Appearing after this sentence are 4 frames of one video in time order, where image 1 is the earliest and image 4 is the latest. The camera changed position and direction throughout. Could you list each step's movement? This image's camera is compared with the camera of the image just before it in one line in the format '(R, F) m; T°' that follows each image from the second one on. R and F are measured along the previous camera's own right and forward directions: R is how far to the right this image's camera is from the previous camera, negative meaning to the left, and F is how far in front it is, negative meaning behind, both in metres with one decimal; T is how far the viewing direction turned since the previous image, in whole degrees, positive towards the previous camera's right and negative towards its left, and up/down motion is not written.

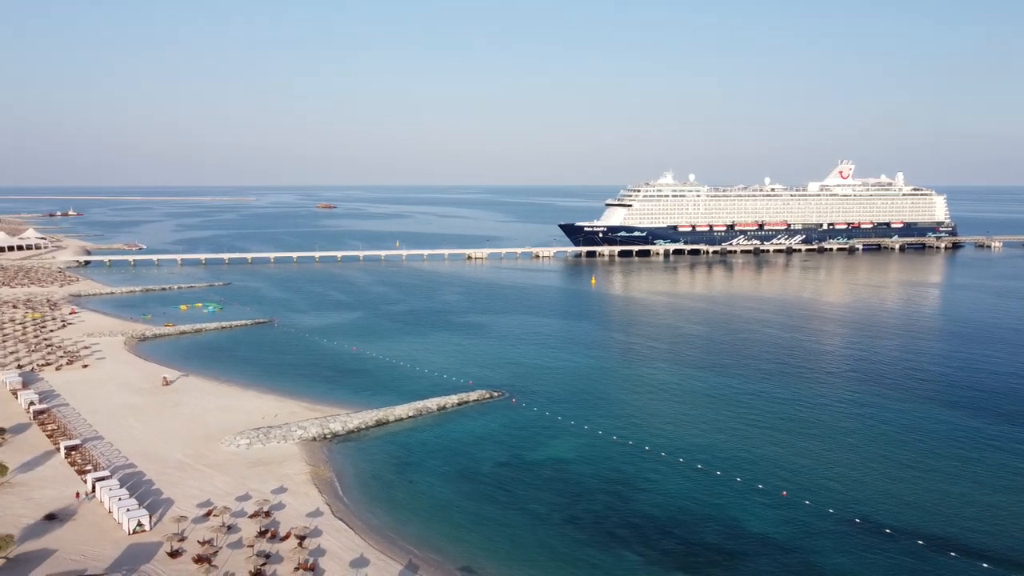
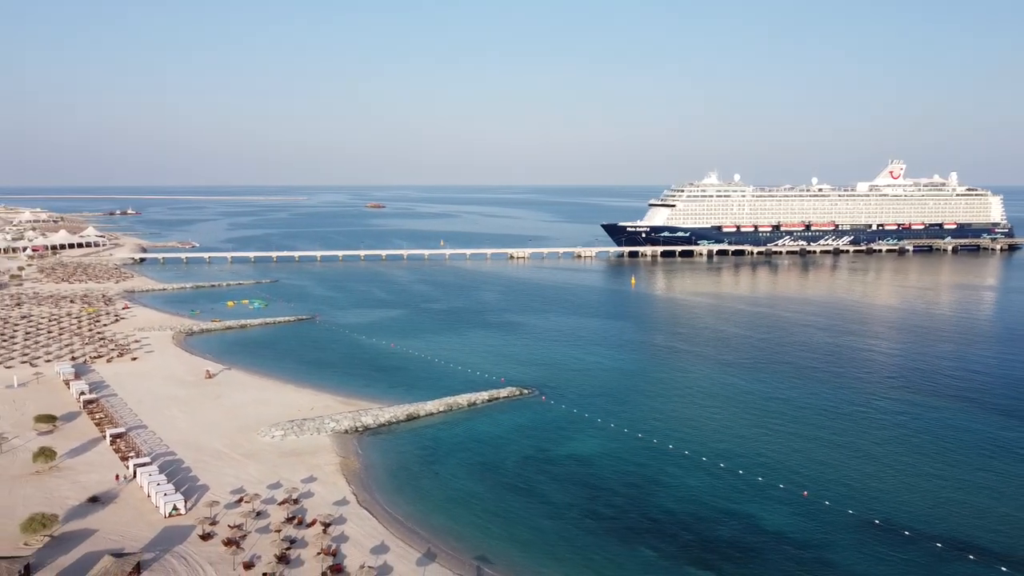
(+1.7, -0.9) m; -3°
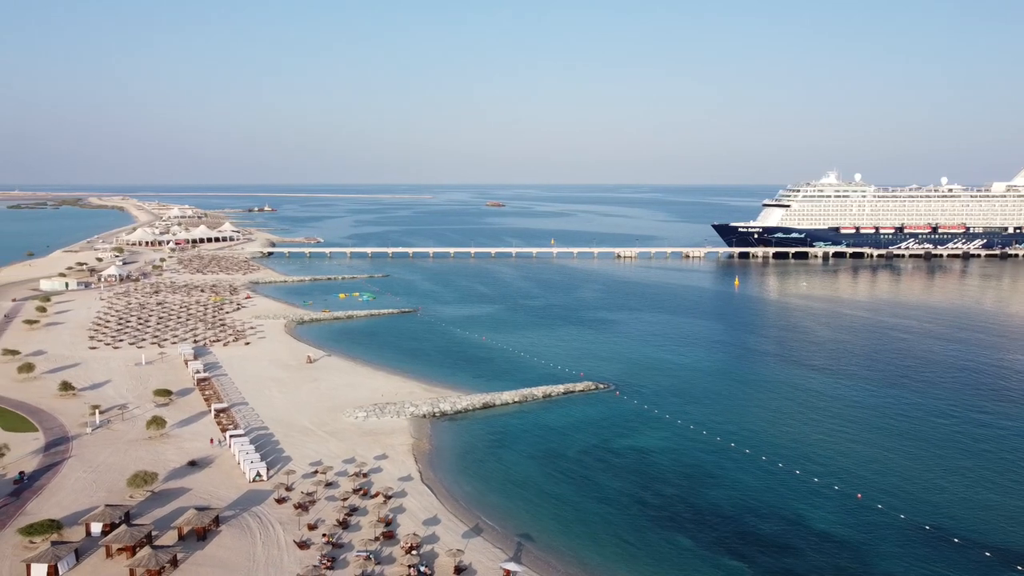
(+4.2, -2.0) m; -8°
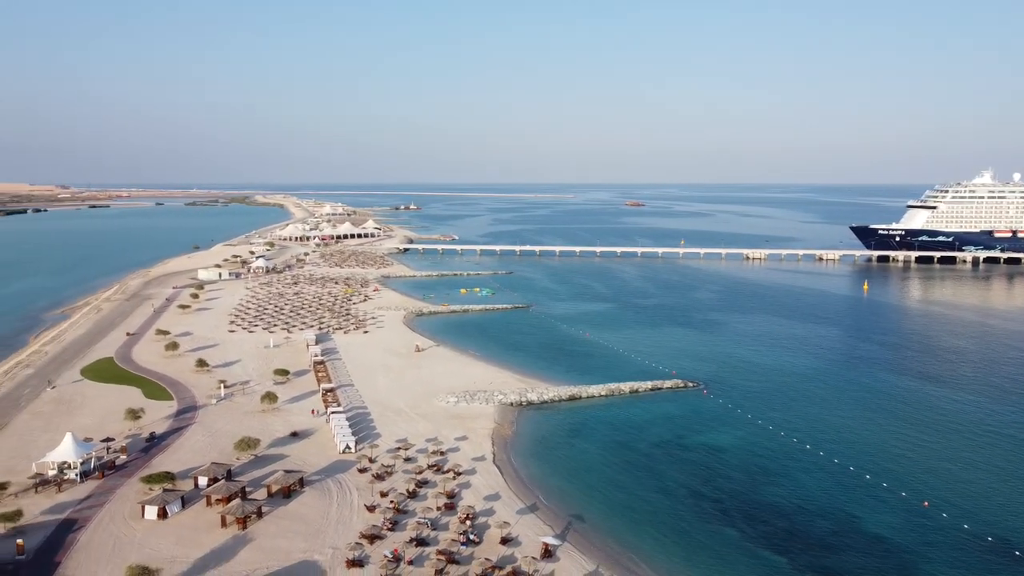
(+4.9, -2.4) m; -9°
